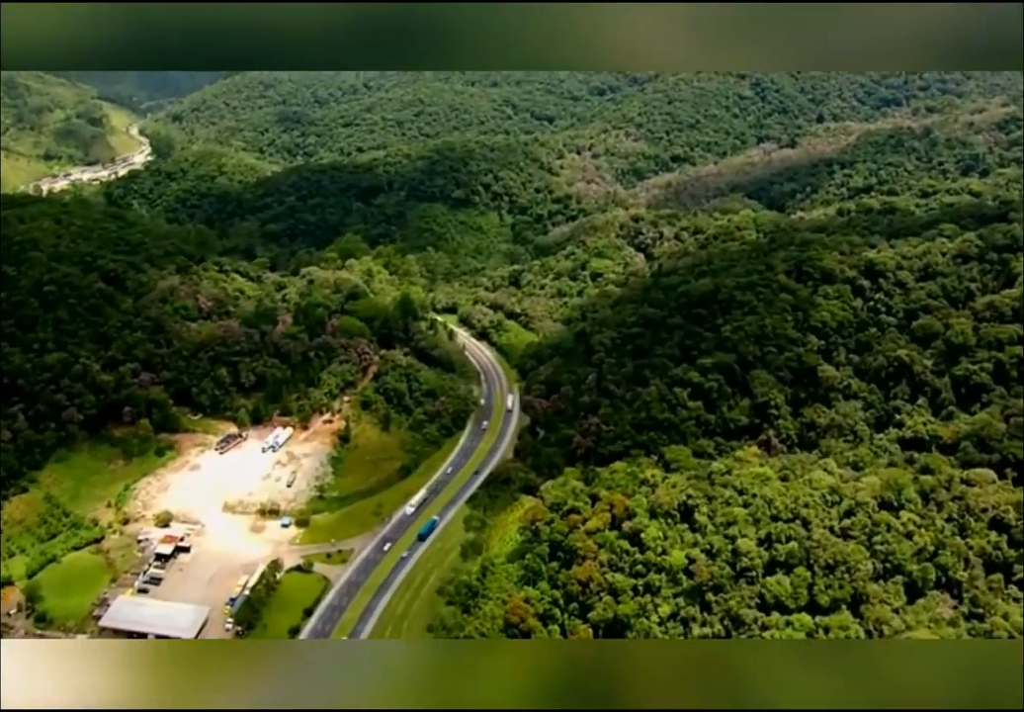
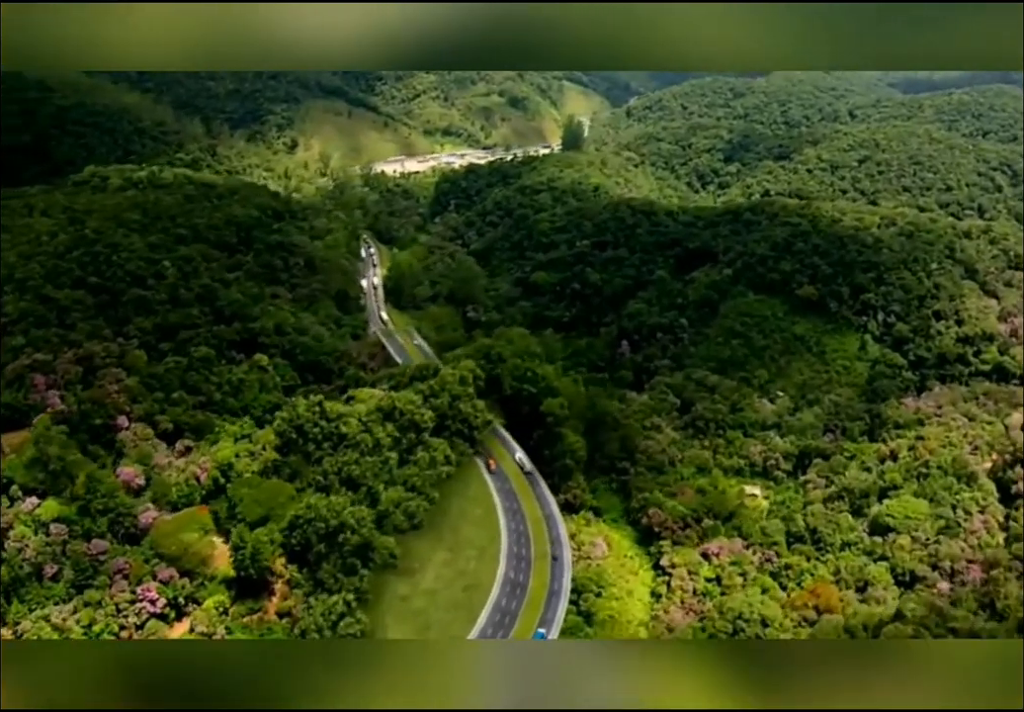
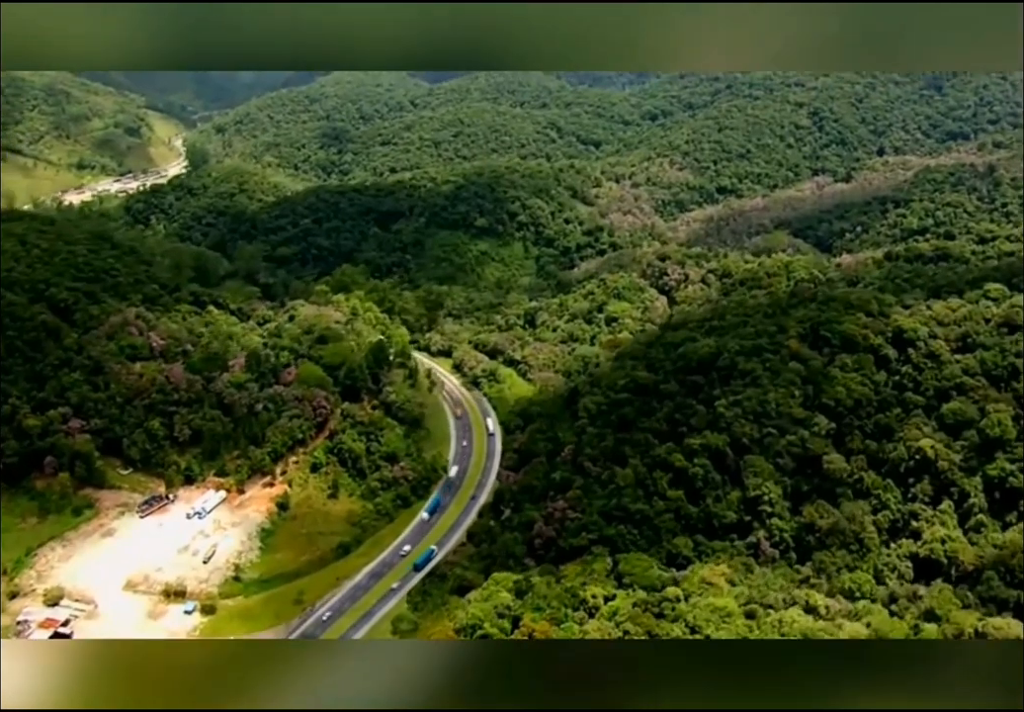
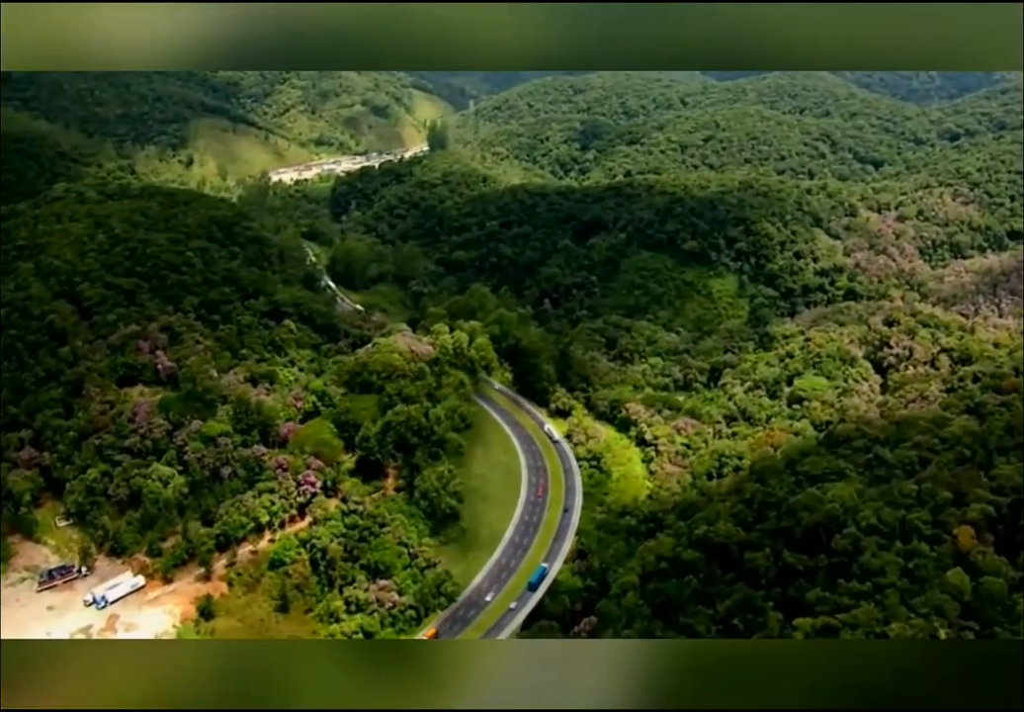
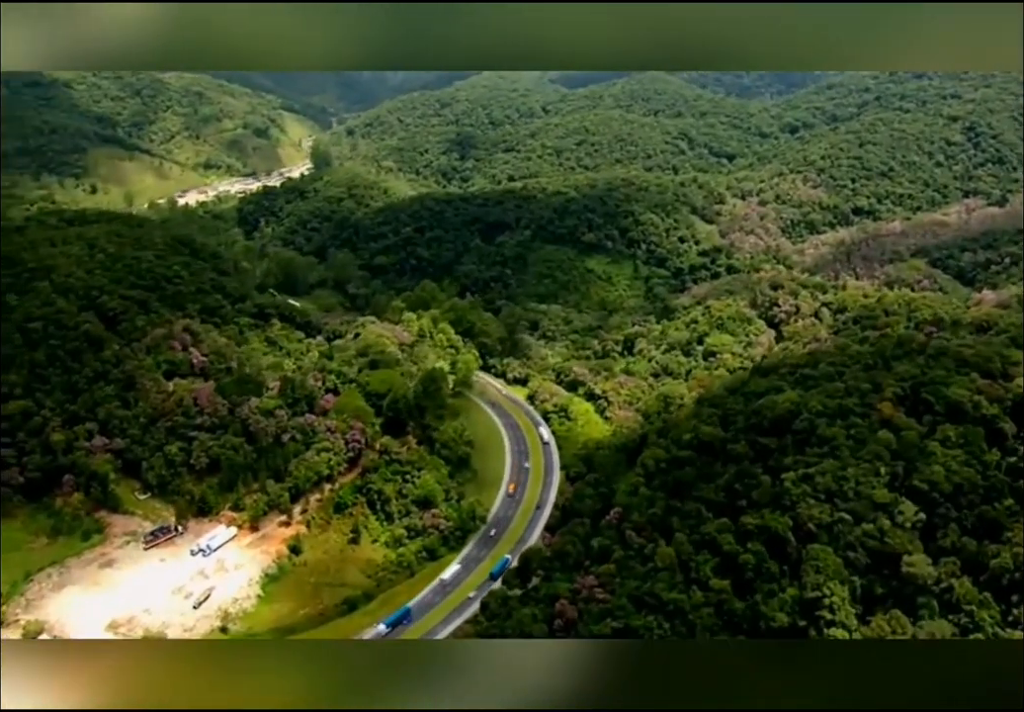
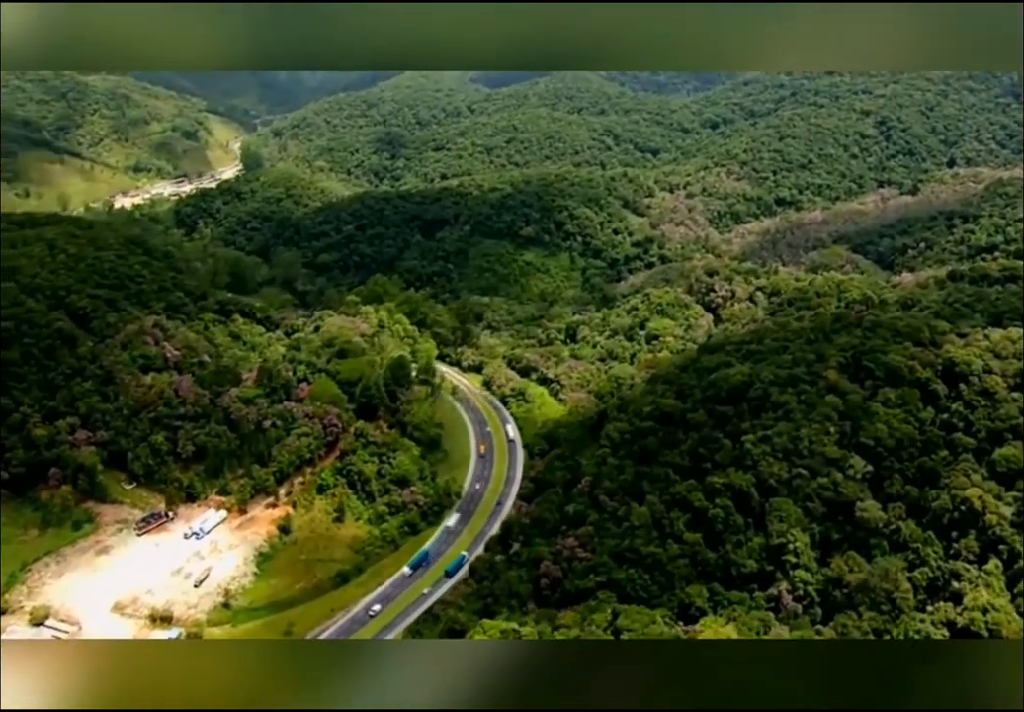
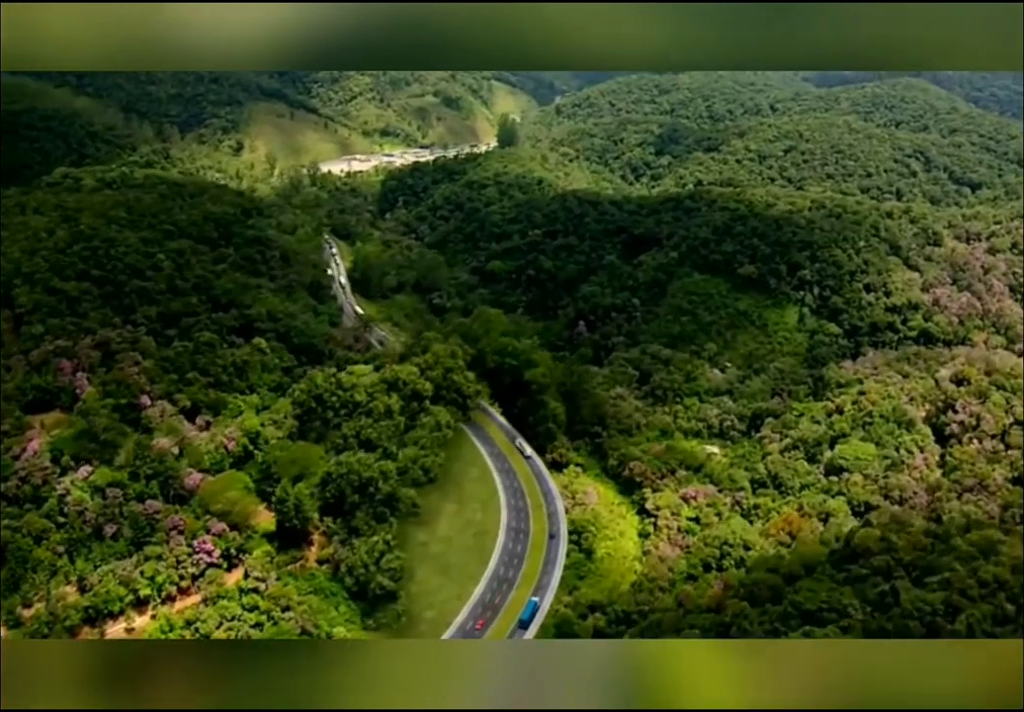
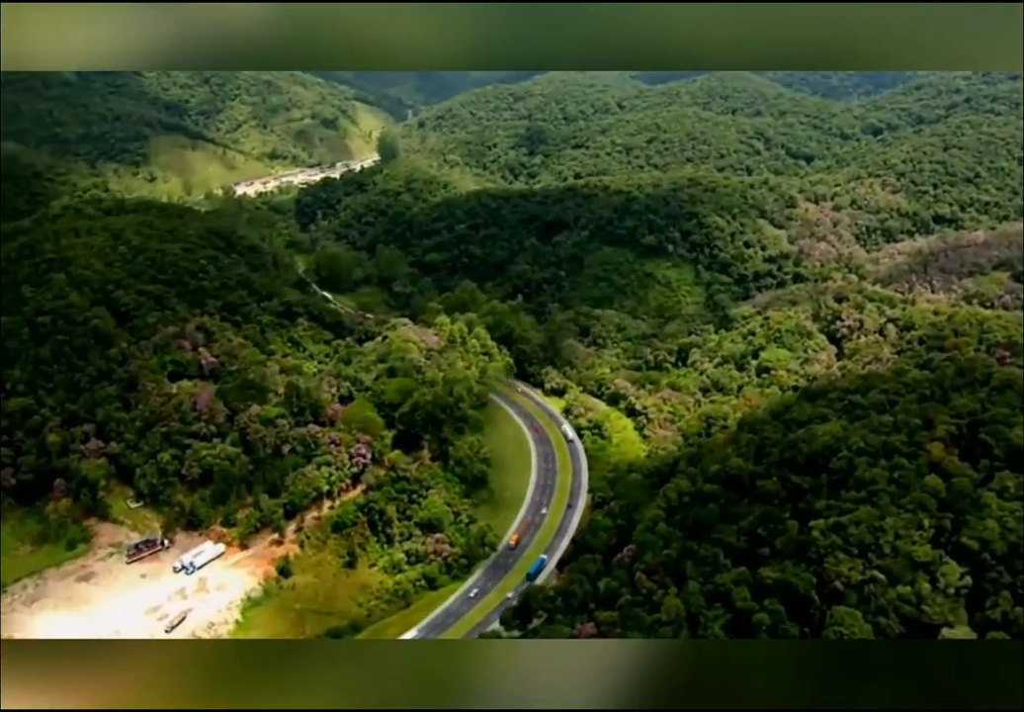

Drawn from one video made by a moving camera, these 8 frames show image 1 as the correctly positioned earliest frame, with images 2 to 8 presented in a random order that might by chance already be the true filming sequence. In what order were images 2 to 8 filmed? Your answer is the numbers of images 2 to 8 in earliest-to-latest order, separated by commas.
3, 6, 5, 8, 4, 7, 2
